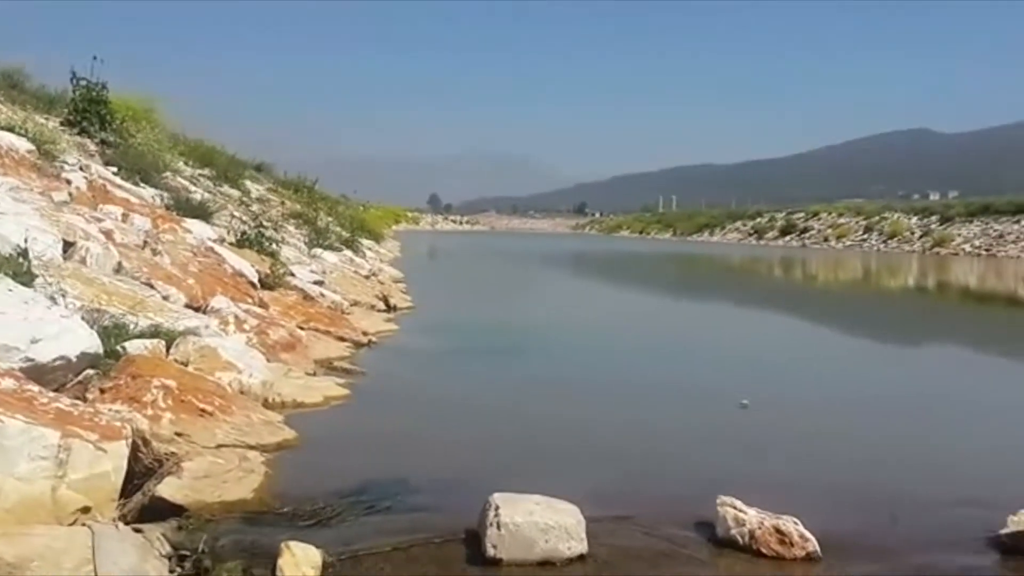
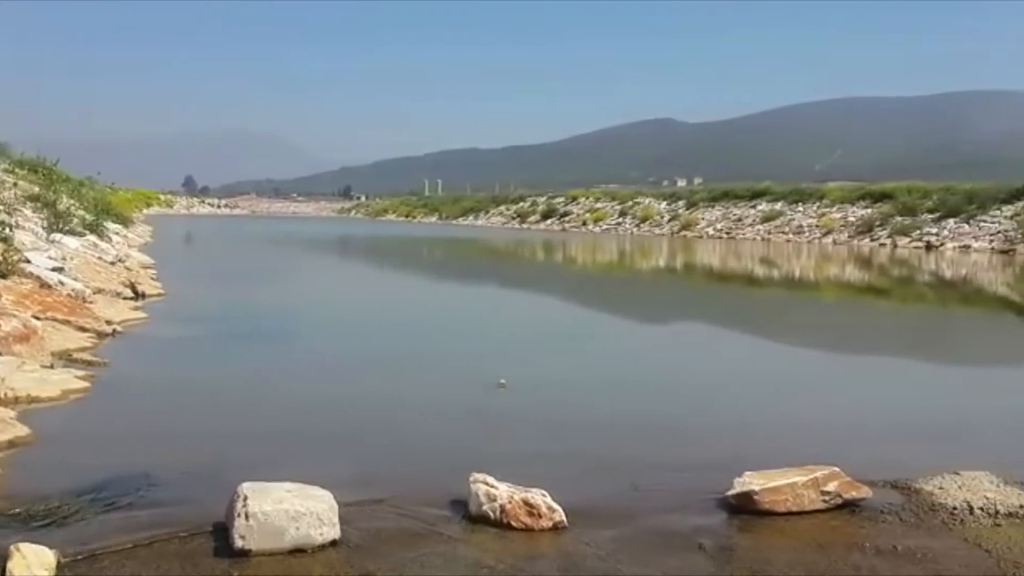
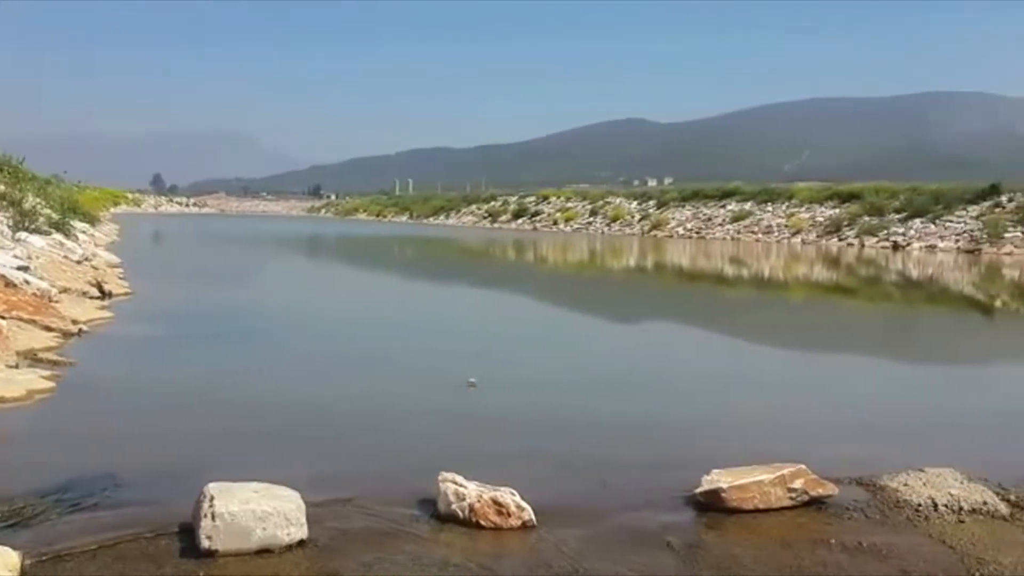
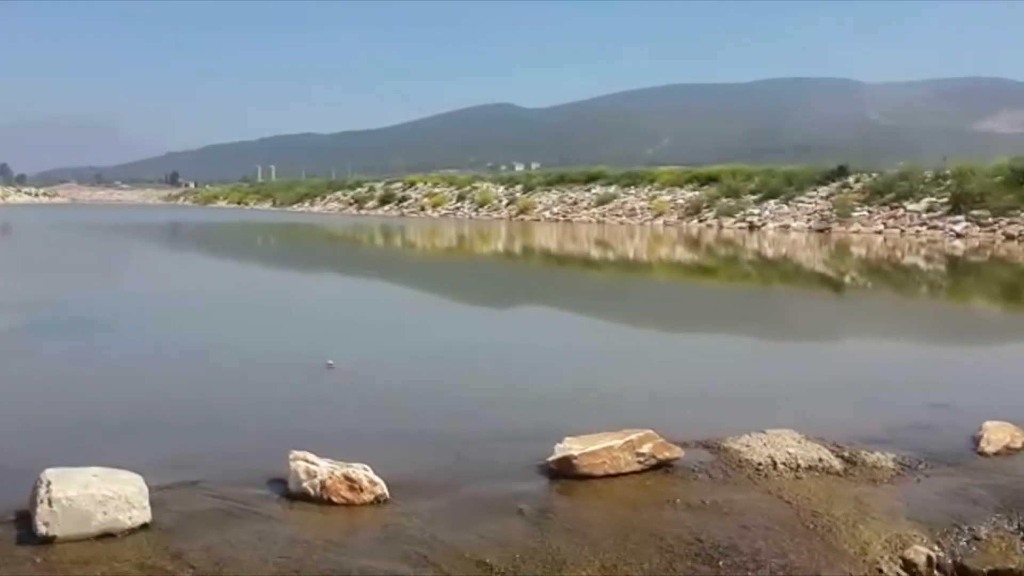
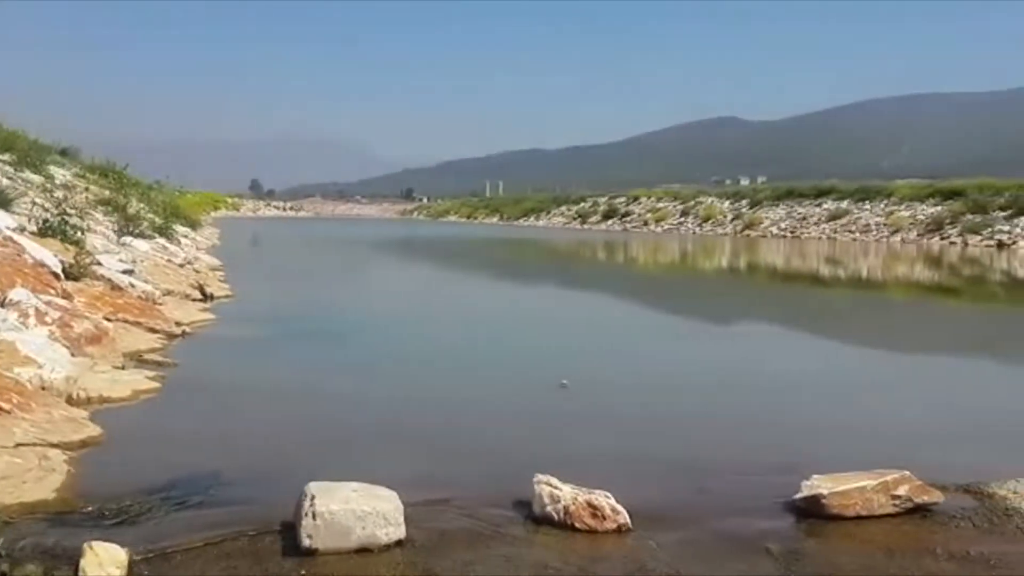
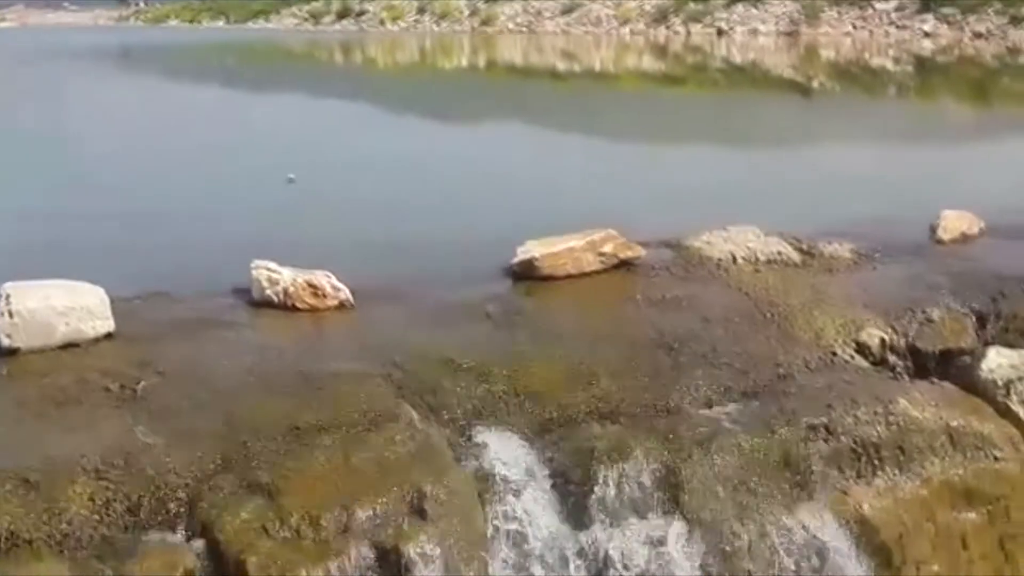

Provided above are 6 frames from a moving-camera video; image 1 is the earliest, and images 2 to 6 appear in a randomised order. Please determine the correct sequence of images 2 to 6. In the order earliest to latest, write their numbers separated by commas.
5, 2, 3, 4, 6
